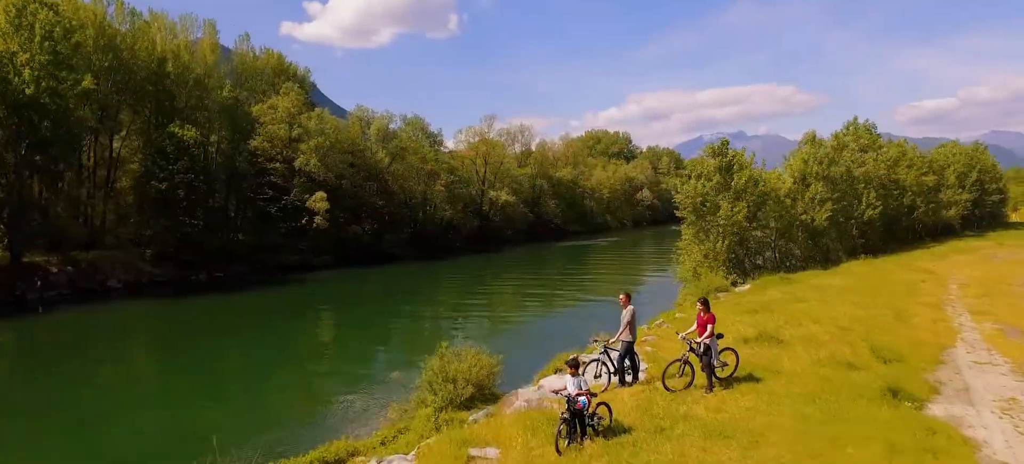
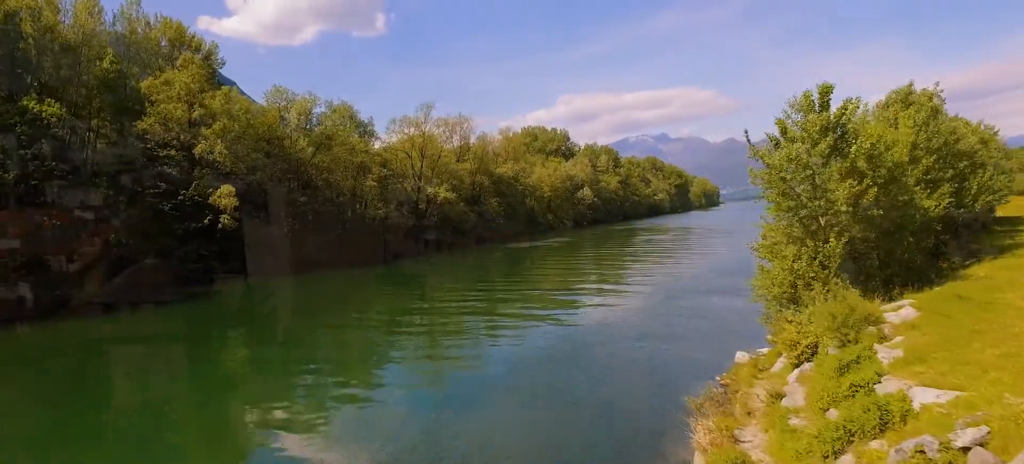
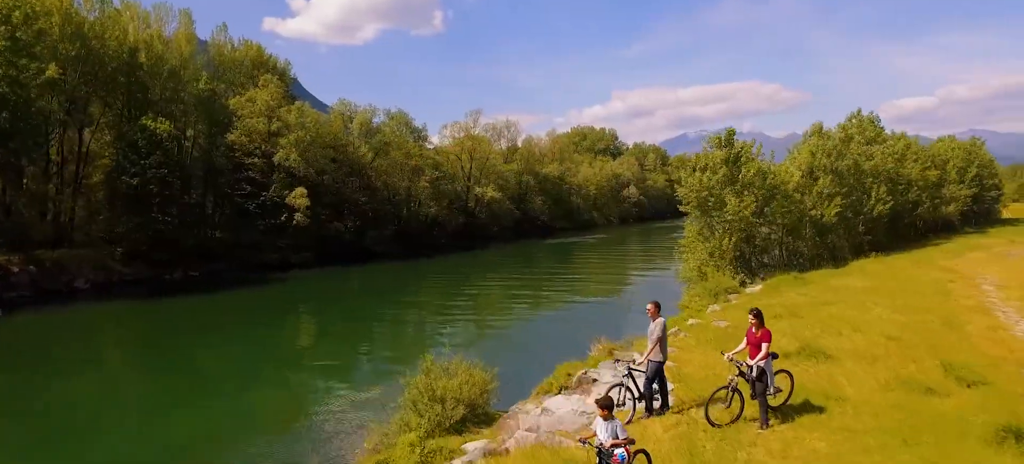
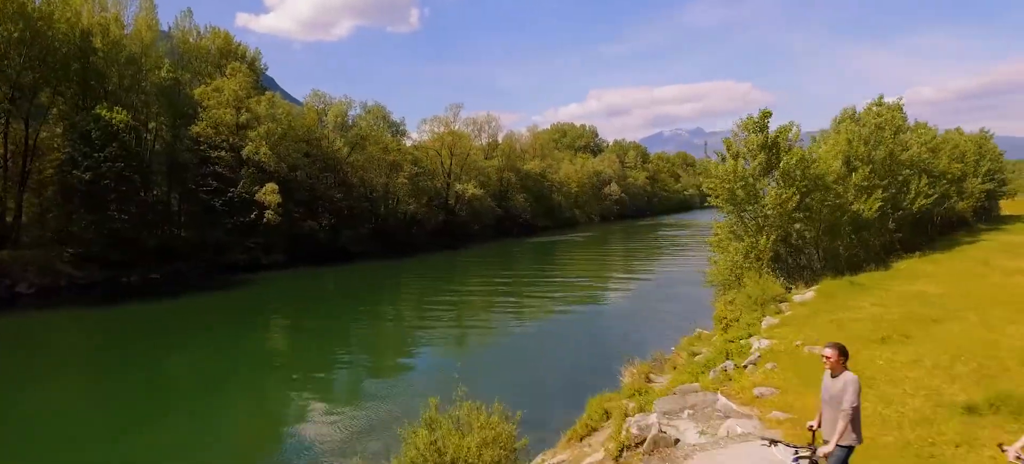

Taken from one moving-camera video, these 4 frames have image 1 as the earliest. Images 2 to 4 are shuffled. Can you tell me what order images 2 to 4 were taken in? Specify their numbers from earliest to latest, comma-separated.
3, 4, 2
